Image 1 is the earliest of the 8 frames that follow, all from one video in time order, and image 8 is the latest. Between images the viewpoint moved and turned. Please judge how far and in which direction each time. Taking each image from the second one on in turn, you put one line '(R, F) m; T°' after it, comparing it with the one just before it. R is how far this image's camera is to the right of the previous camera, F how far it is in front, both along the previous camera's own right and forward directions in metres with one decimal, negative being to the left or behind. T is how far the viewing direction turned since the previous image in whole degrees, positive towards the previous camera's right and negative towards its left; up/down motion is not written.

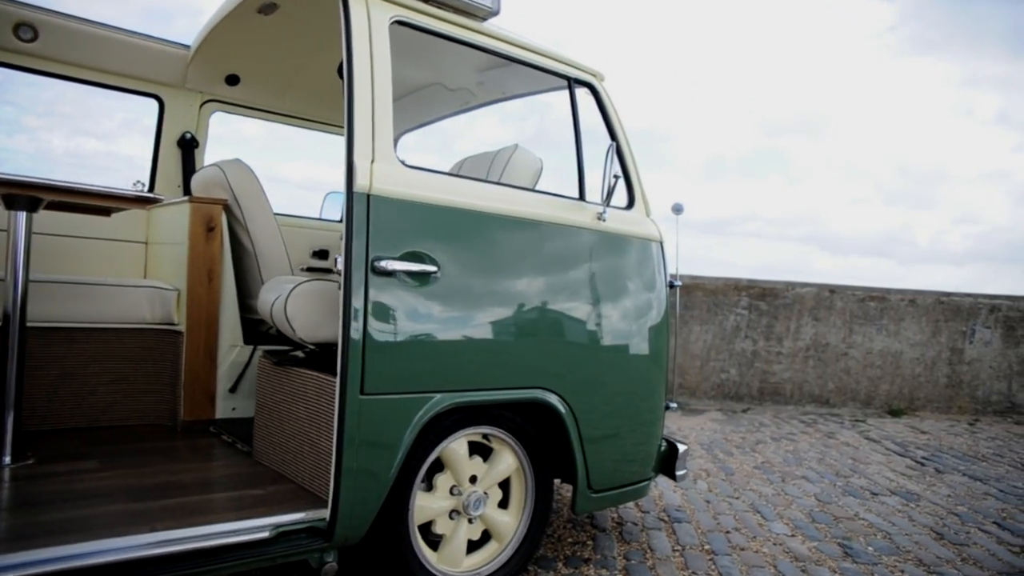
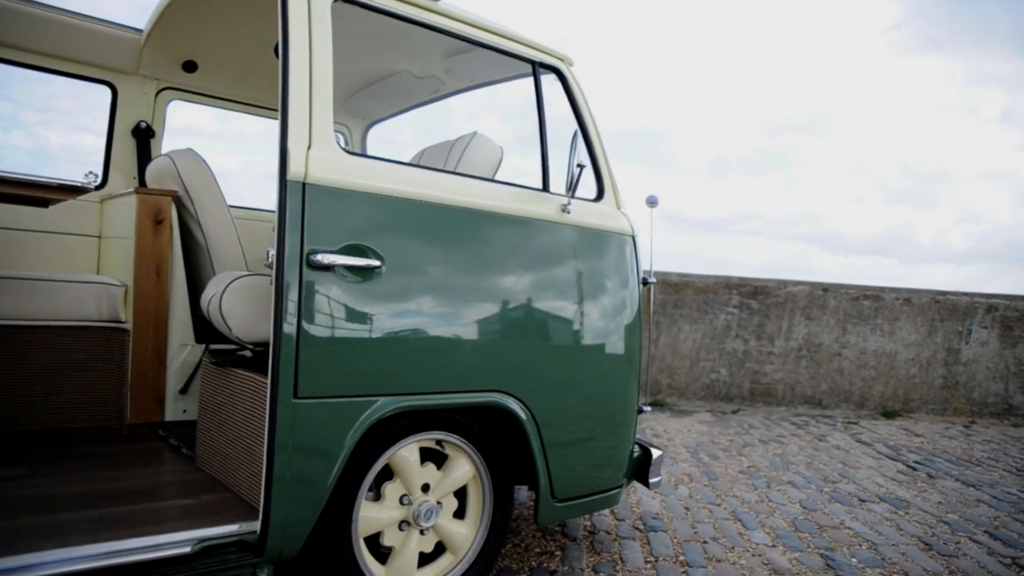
(+0.2, +0.2) m; 0°
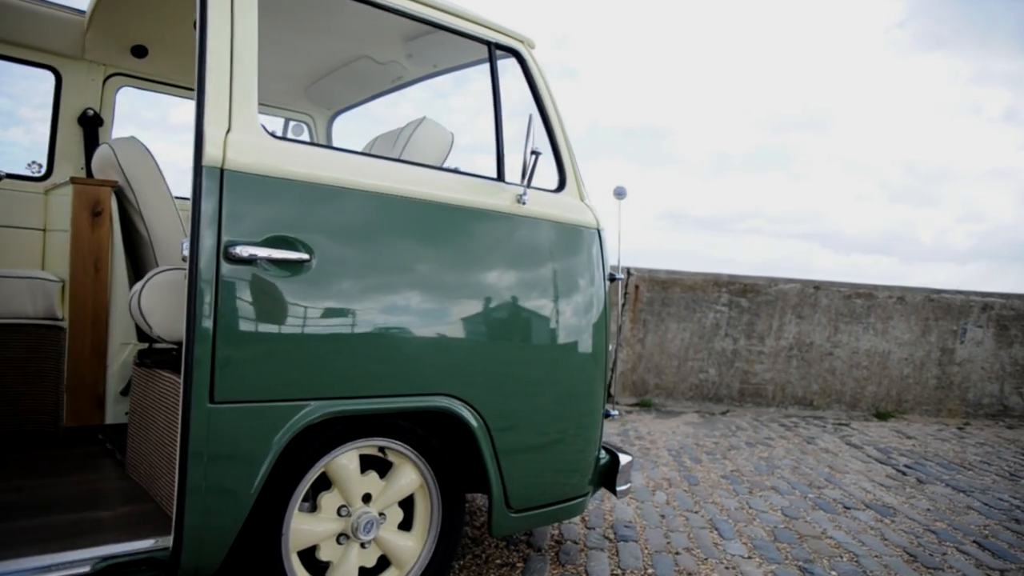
(+0.2, +0.2) m; 0°
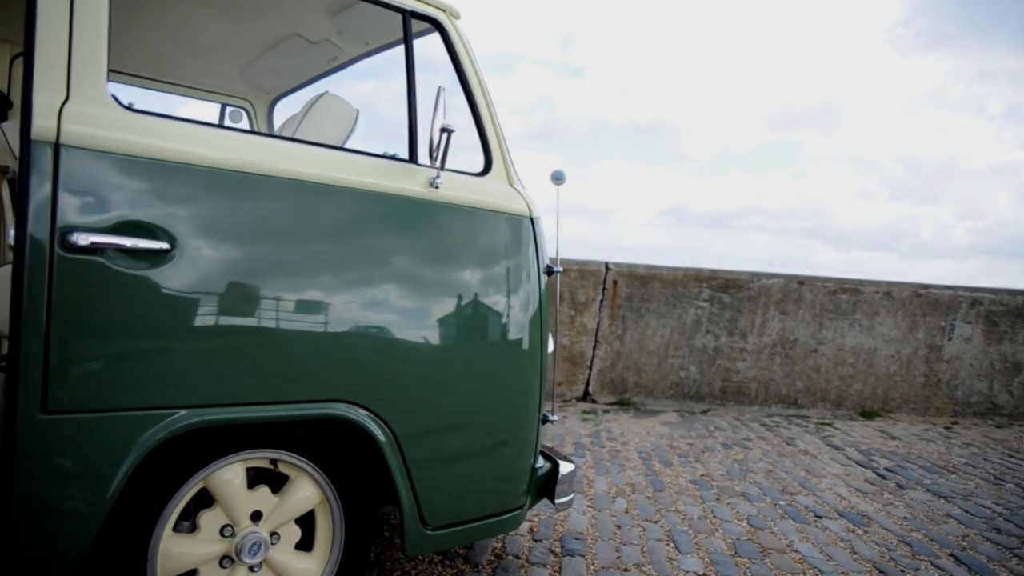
(+0.3, +0.2) m; 0°
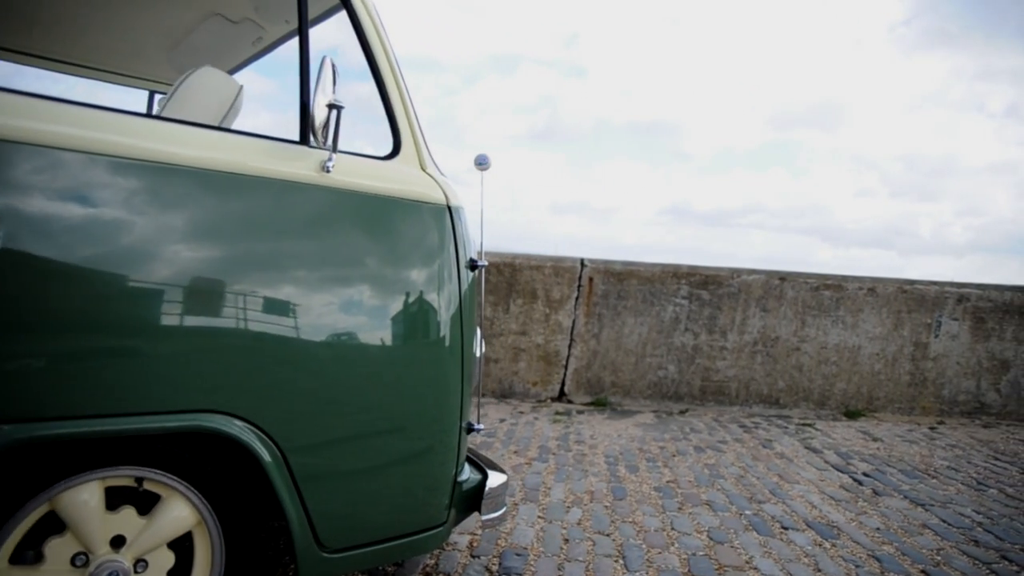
(+0.3, +0.2) m; 0°
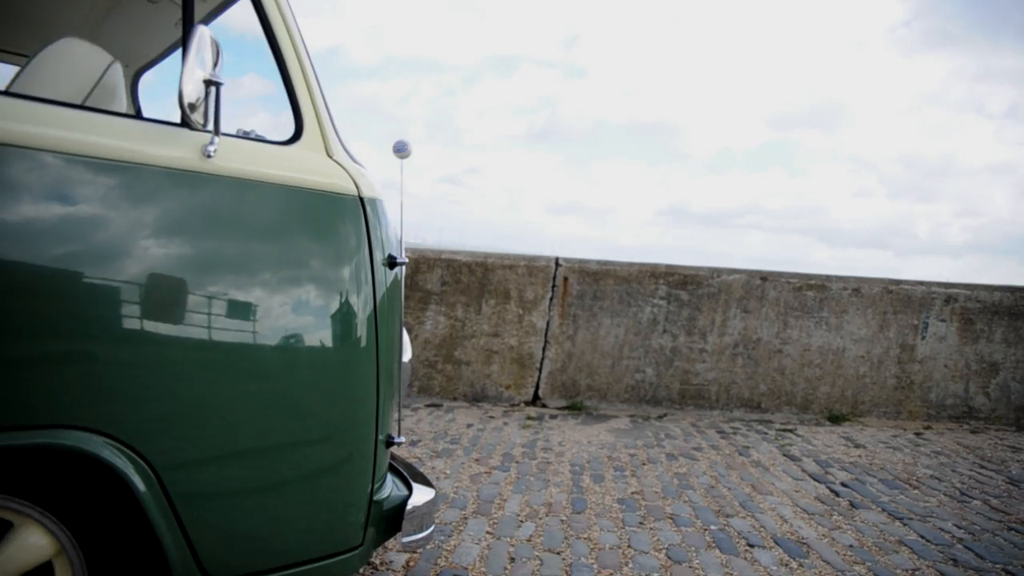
(+0.2, +0.2) m; 0°
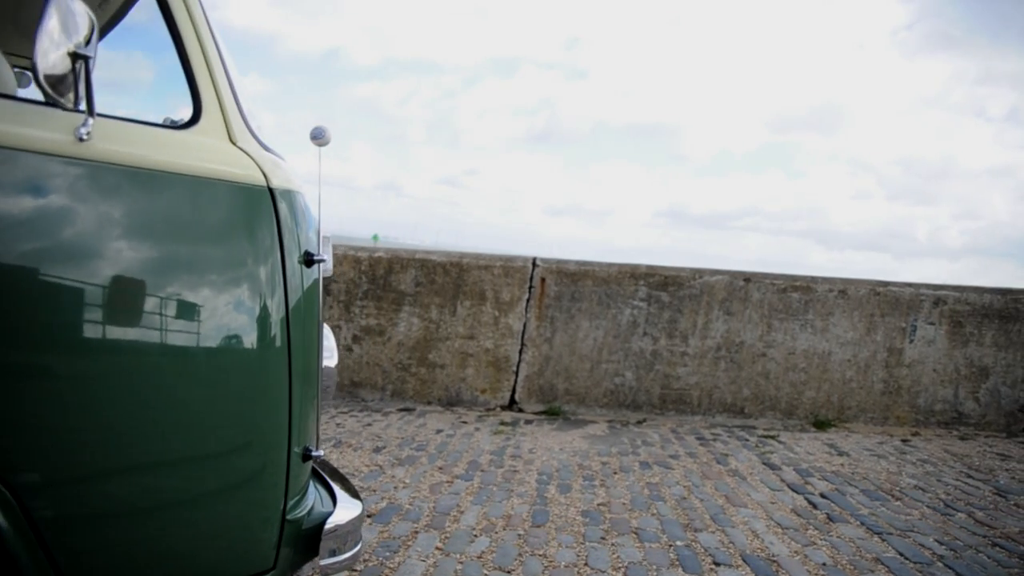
(+0.2, +0.2) m; 0°
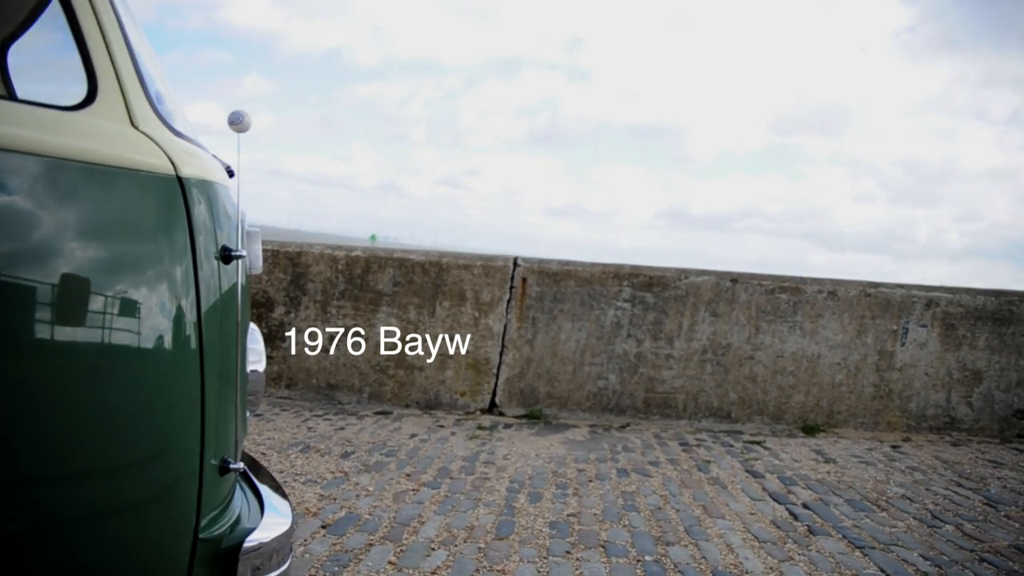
(+0.2, +0.2) m; 0°
